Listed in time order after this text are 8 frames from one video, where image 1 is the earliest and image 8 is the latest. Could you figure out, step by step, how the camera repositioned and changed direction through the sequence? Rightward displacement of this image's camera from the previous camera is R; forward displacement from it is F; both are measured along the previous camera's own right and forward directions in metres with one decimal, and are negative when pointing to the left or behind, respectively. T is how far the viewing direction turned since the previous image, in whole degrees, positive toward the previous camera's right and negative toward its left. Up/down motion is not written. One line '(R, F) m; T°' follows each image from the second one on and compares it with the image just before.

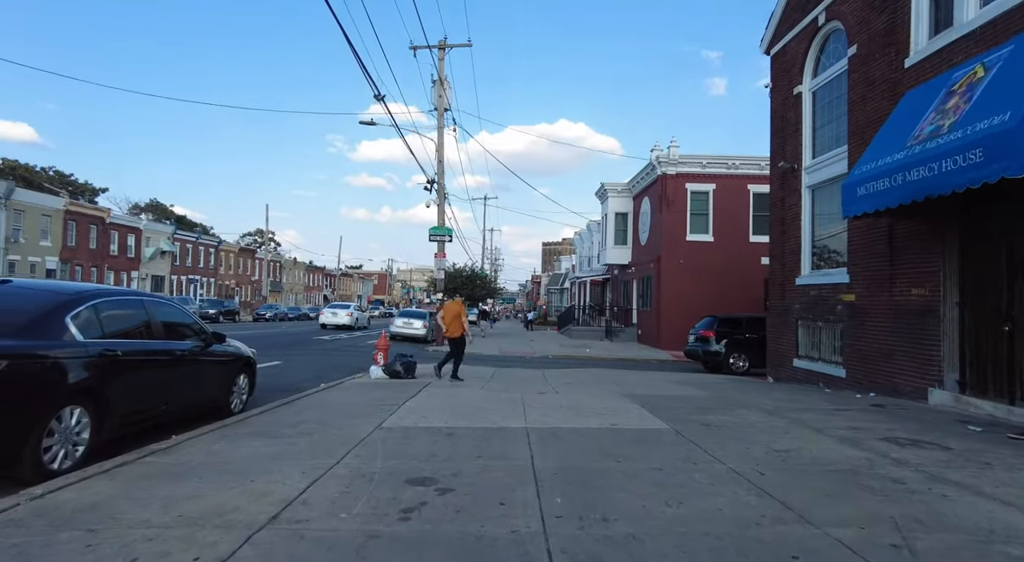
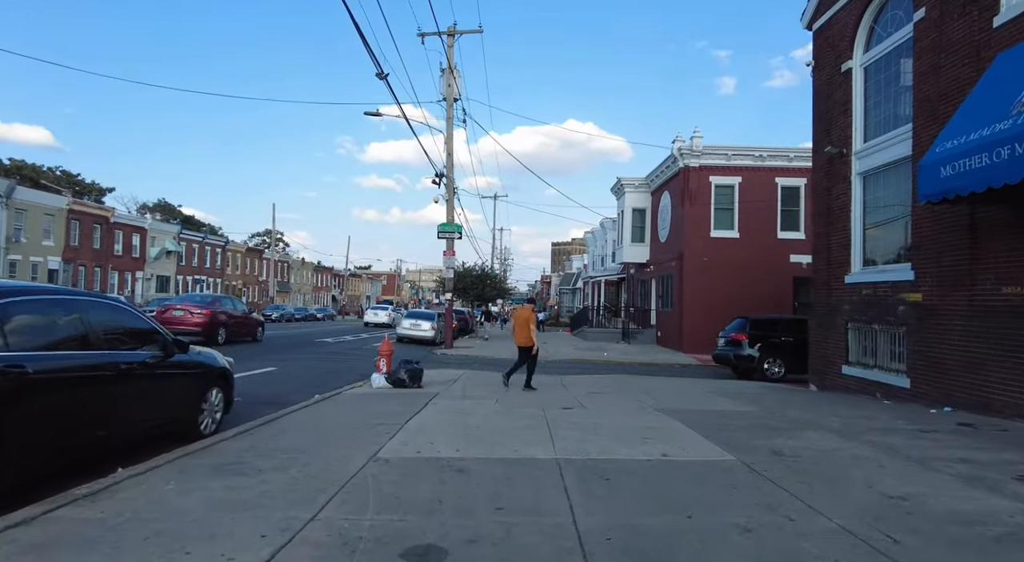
(-0.2, +1.4) m; -1°
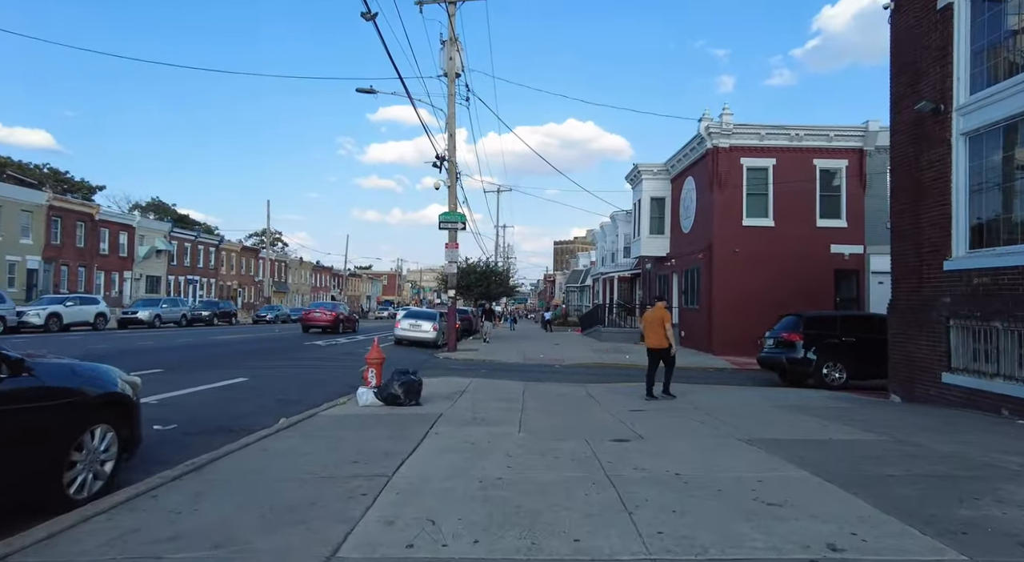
(-0.3, +2.5) m; 0°
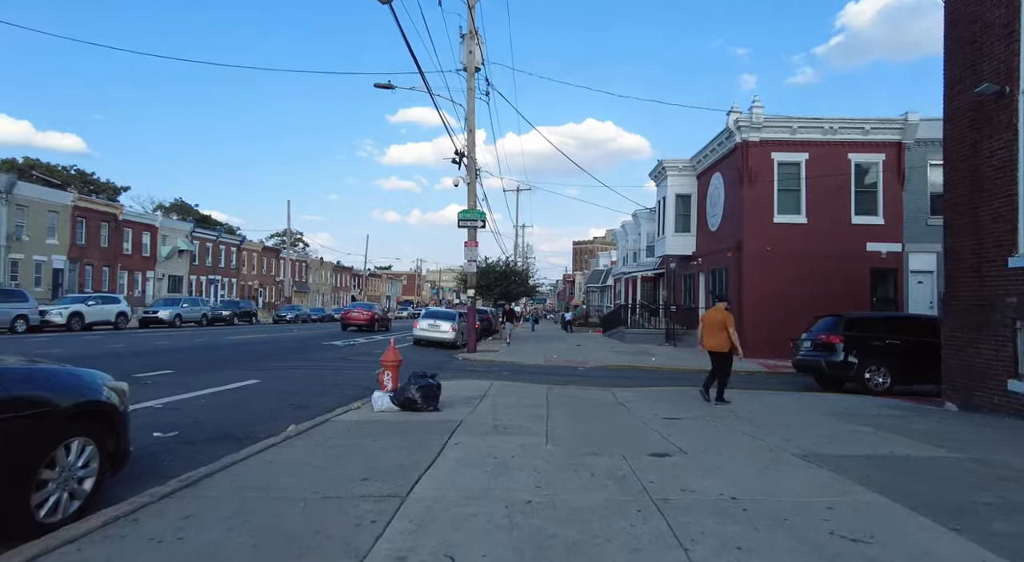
(-0.1, +0.6) m; -2°
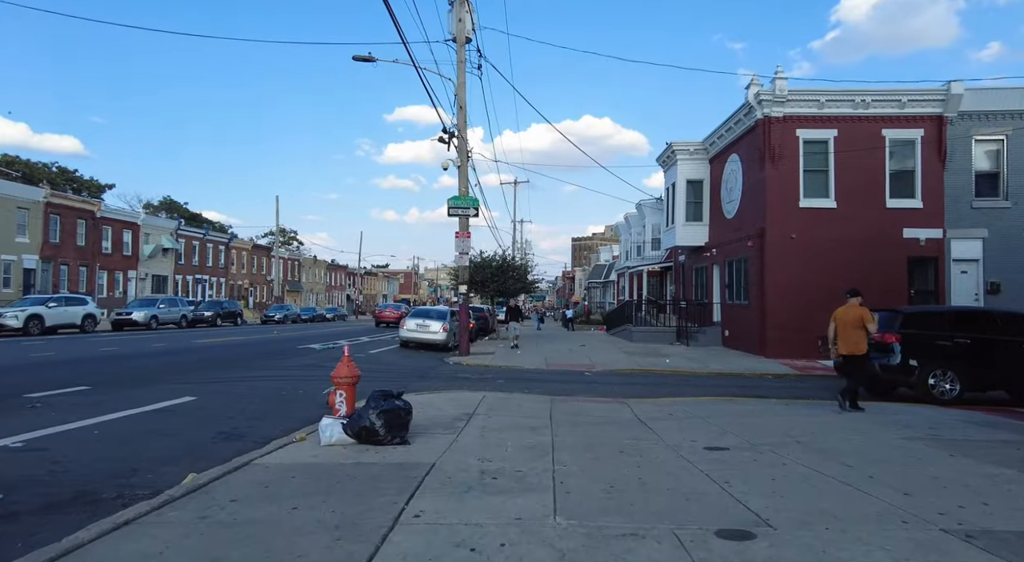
(+0.1, +2.2) m; 0°
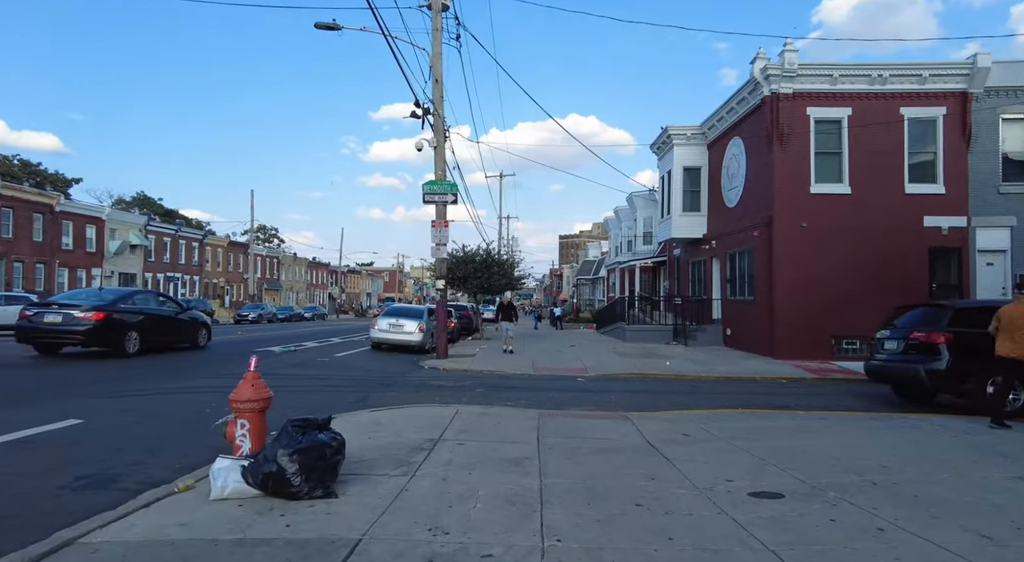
(+0.1, +2.0) m; +1°
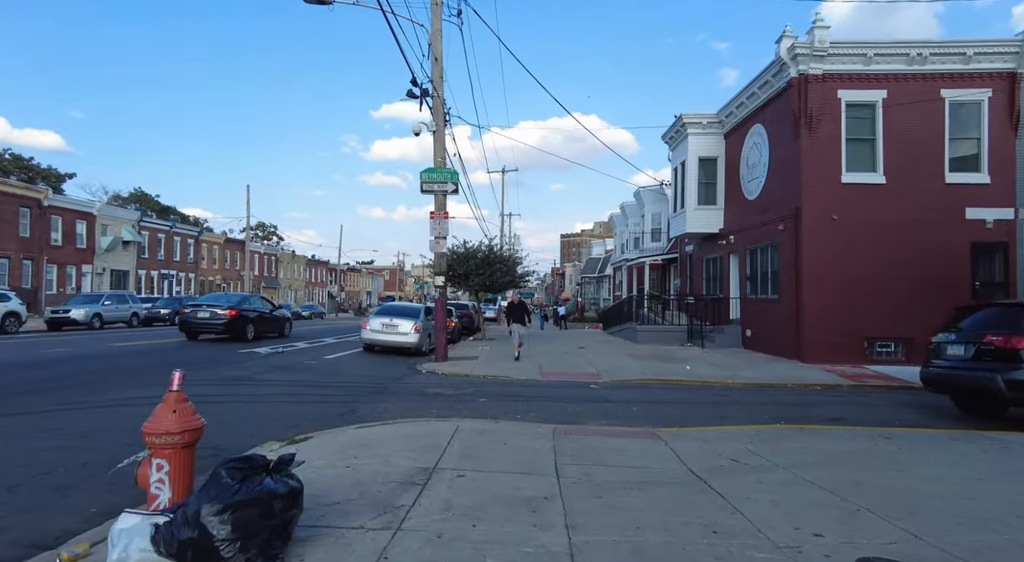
(-0.1, +1.4) m; 0°
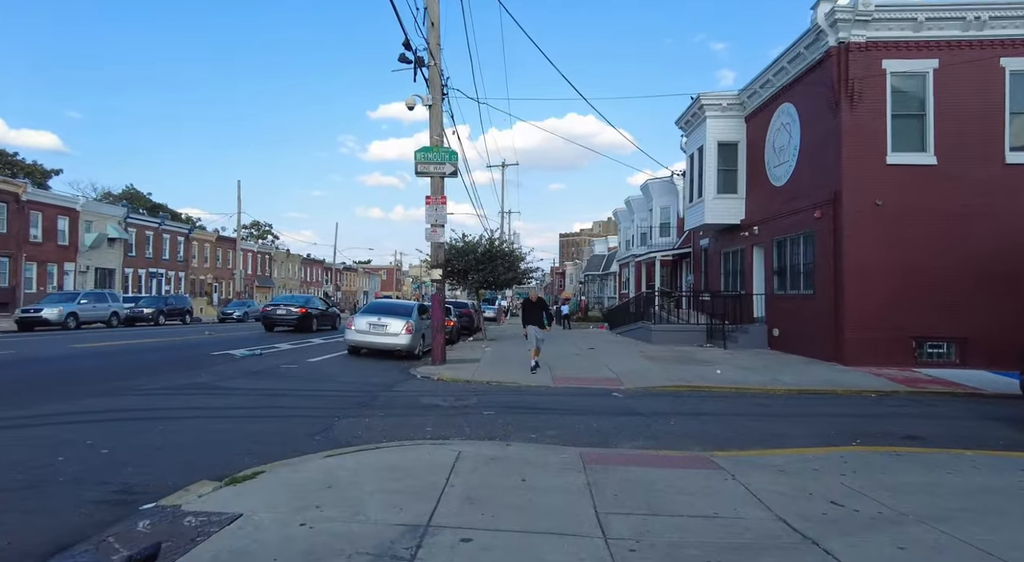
(-0.2, +1.8) m; 0°
